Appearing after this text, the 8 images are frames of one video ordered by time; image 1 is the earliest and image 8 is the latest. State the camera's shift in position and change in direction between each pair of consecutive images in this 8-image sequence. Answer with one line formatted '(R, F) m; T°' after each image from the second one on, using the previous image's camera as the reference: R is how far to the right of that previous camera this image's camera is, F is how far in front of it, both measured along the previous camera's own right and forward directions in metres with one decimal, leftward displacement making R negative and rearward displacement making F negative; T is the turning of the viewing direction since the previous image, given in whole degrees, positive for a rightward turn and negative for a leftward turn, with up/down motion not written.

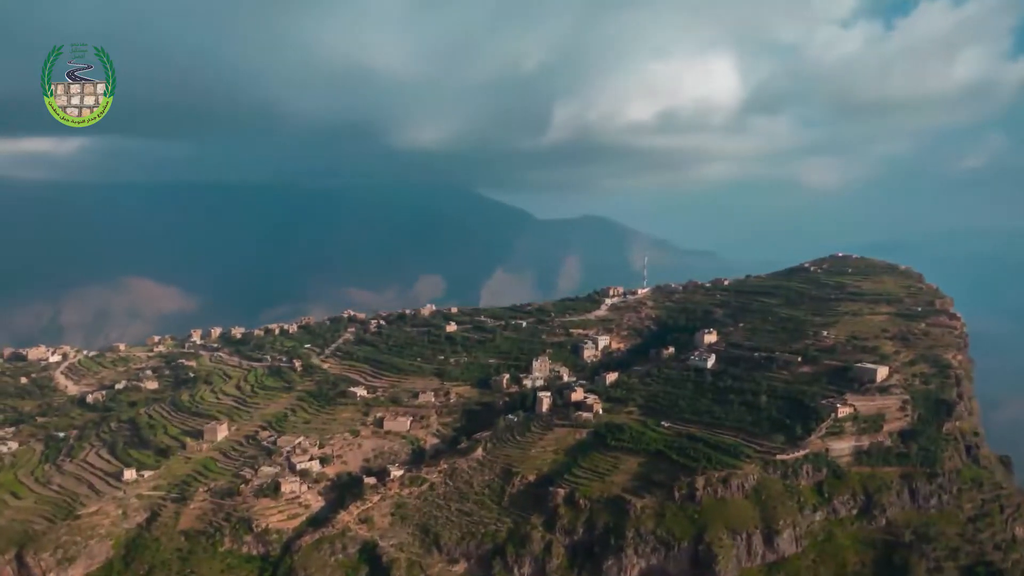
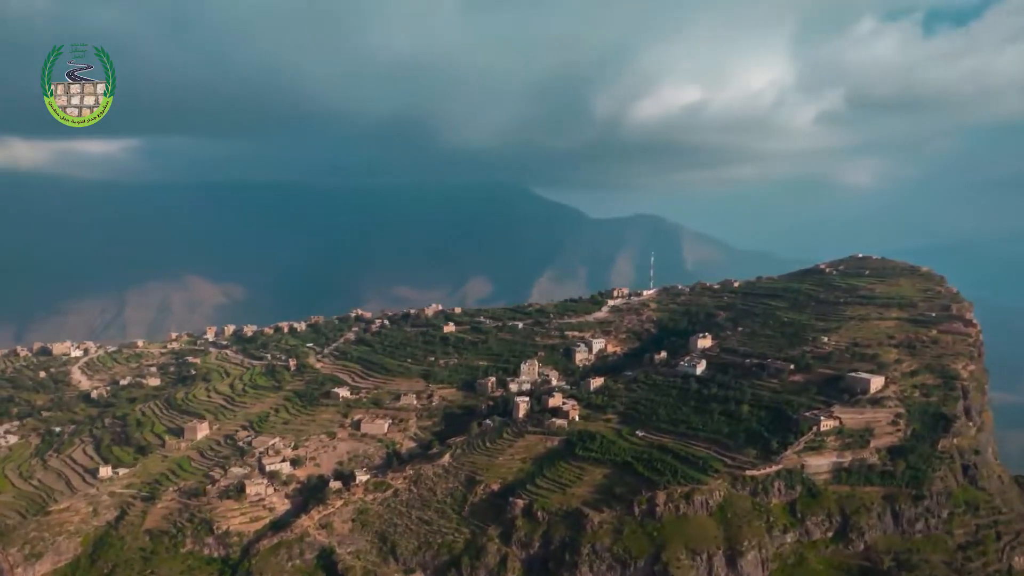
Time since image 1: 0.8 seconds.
(+4.5, +1.7) m; -4°
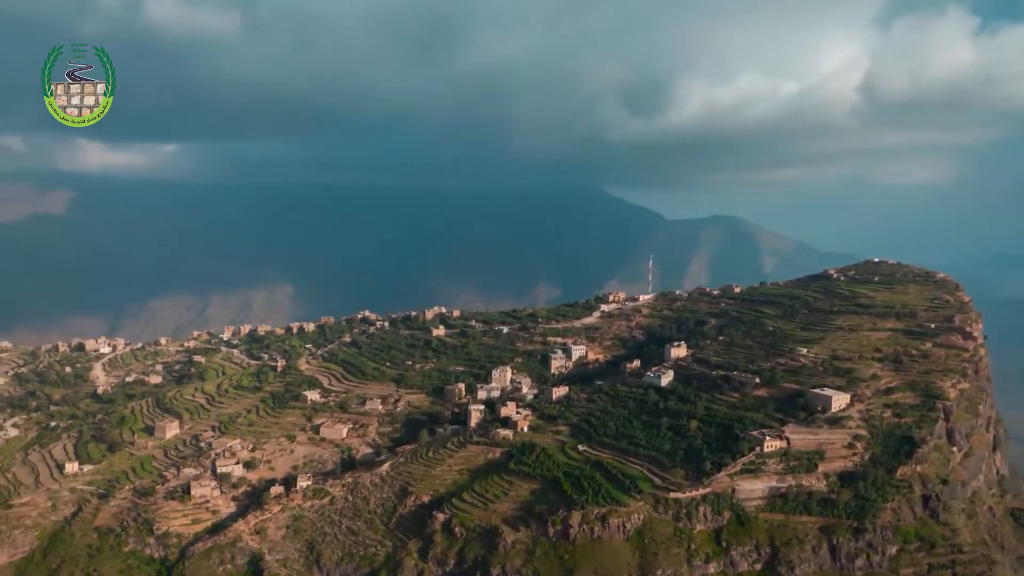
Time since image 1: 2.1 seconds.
(+6.9, +2.0) m; -6°
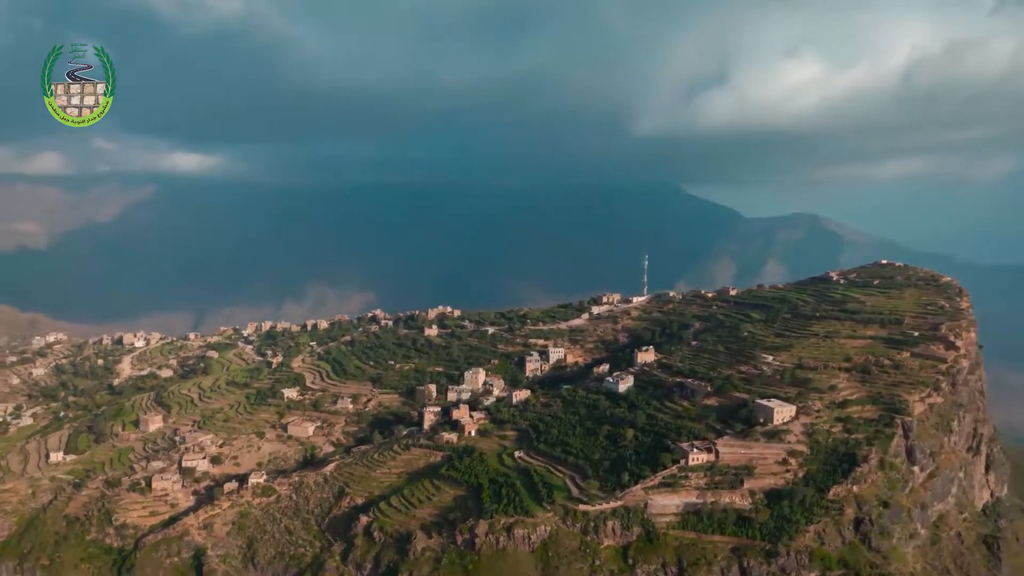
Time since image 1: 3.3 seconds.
(+6.5, +1.1) m; -6°
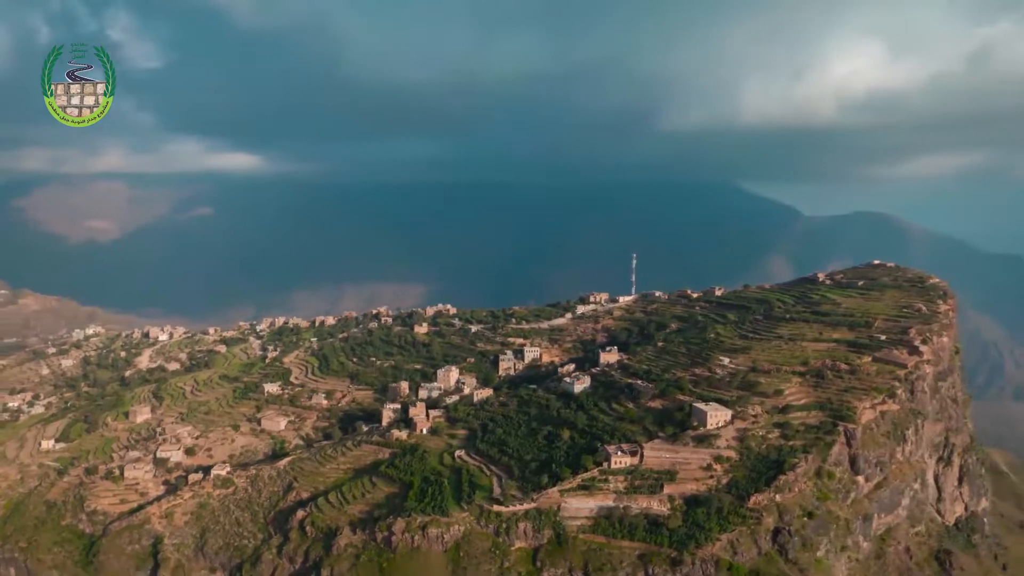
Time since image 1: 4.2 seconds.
(+5.3, +0.4) m; -5°
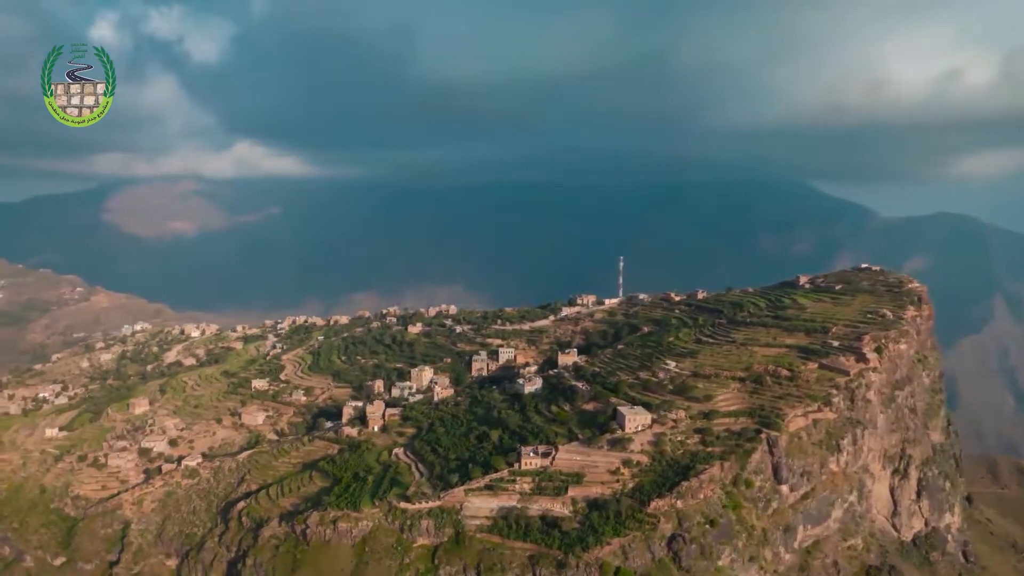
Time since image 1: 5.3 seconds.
(+6.1, 0.0) m; -5°
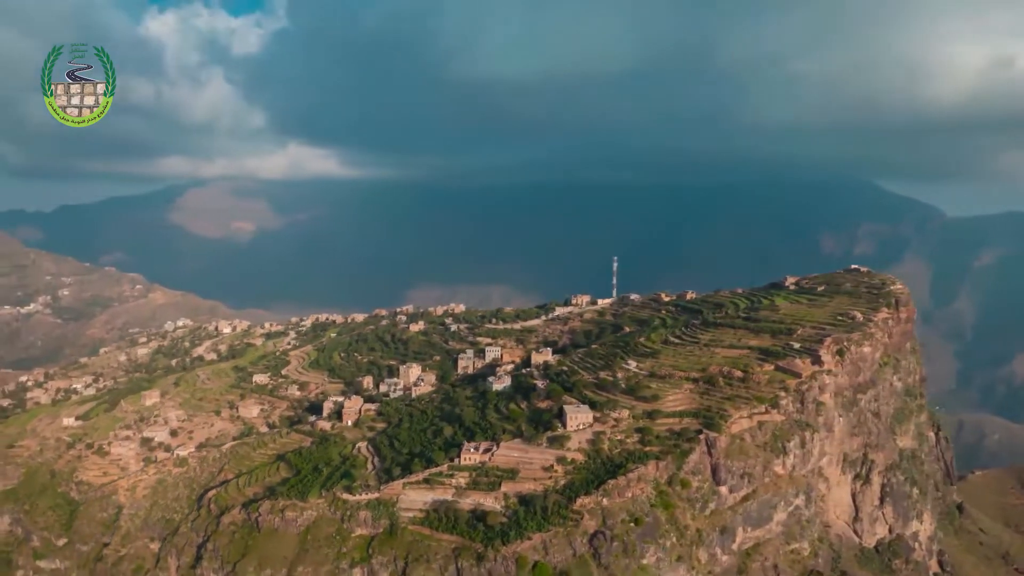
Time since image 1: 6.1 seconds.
(+4.6, -0.5) m; -4°
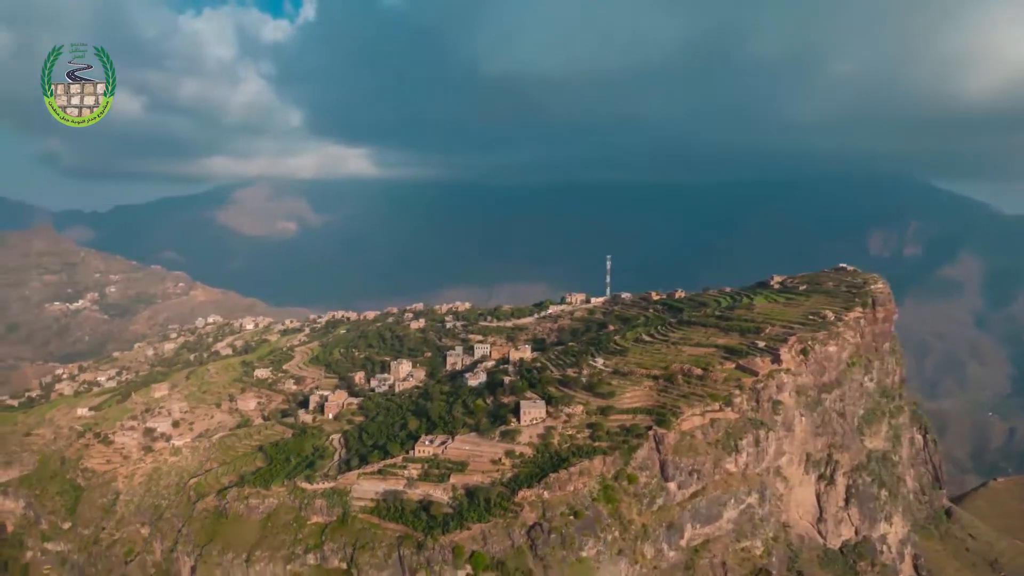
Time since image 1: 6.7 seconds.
(+3.7, -0.5) m; -3°
